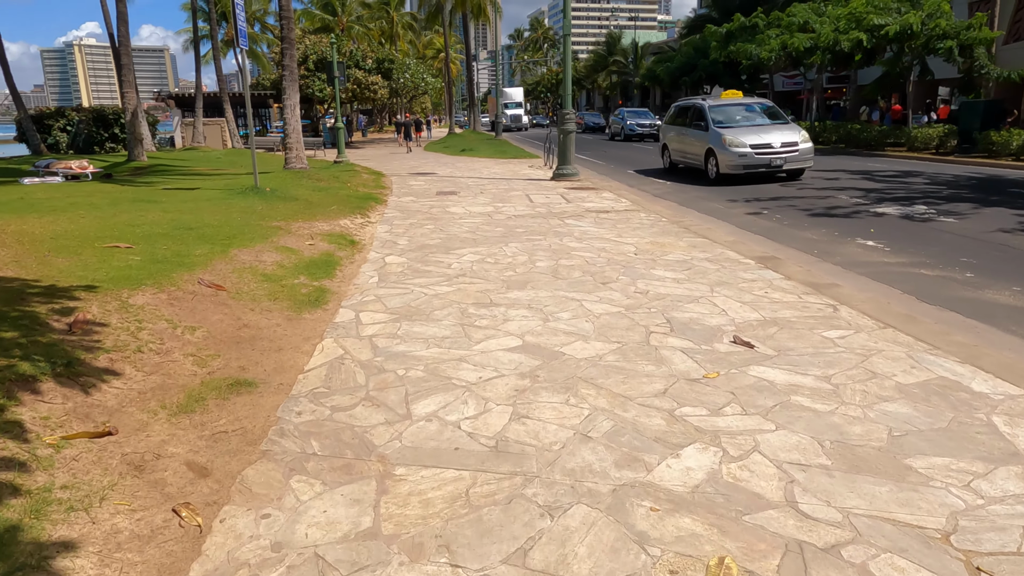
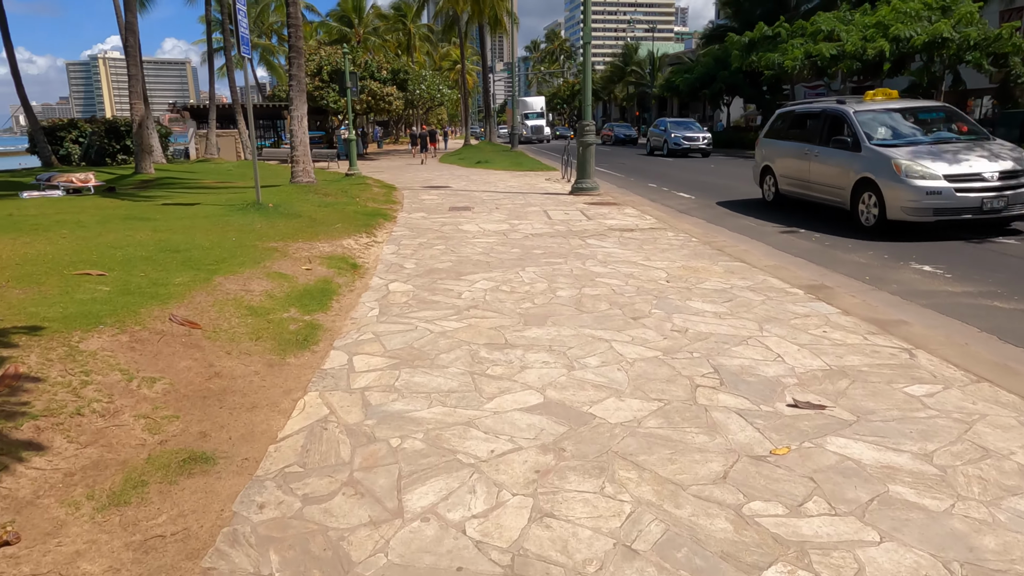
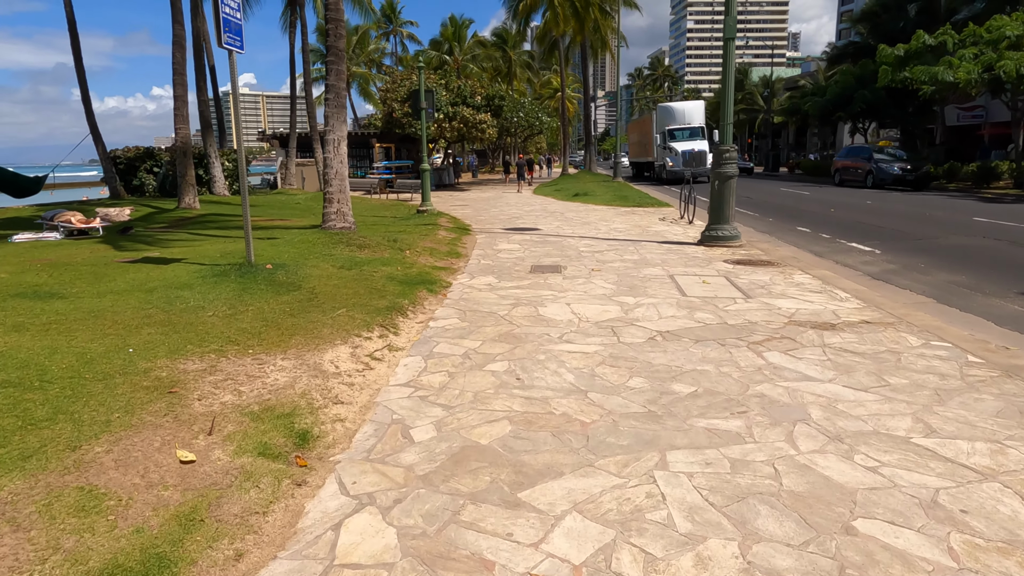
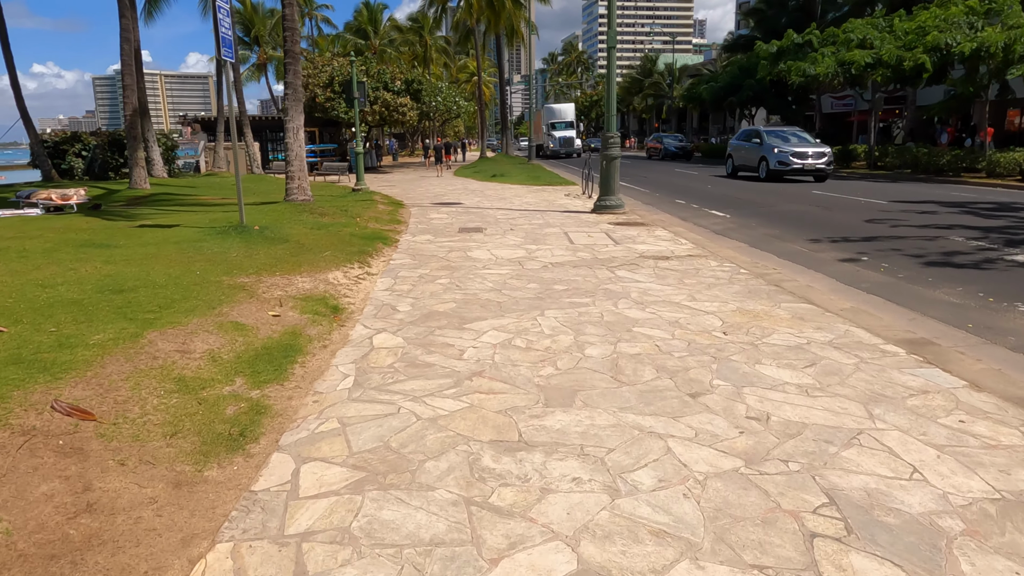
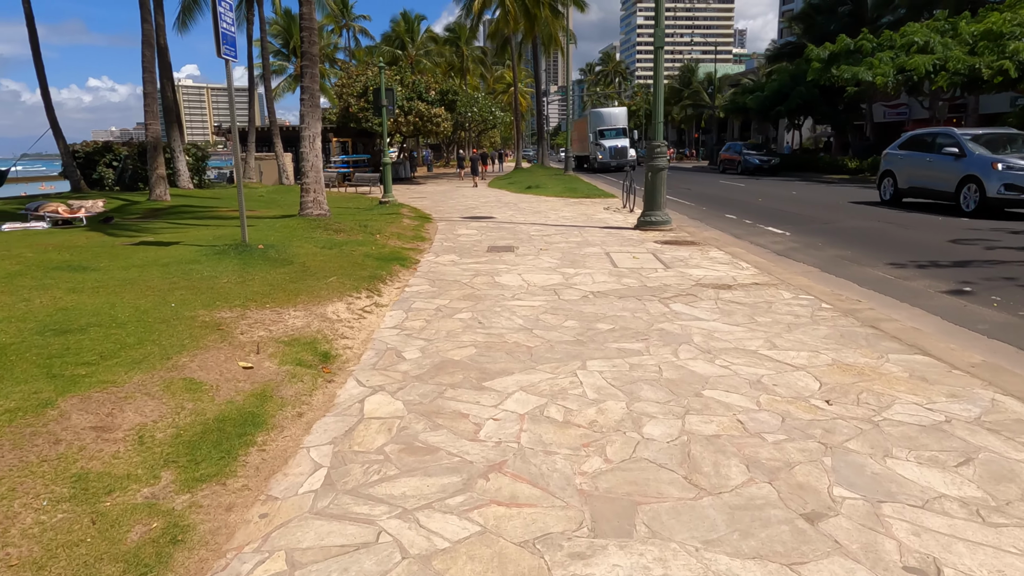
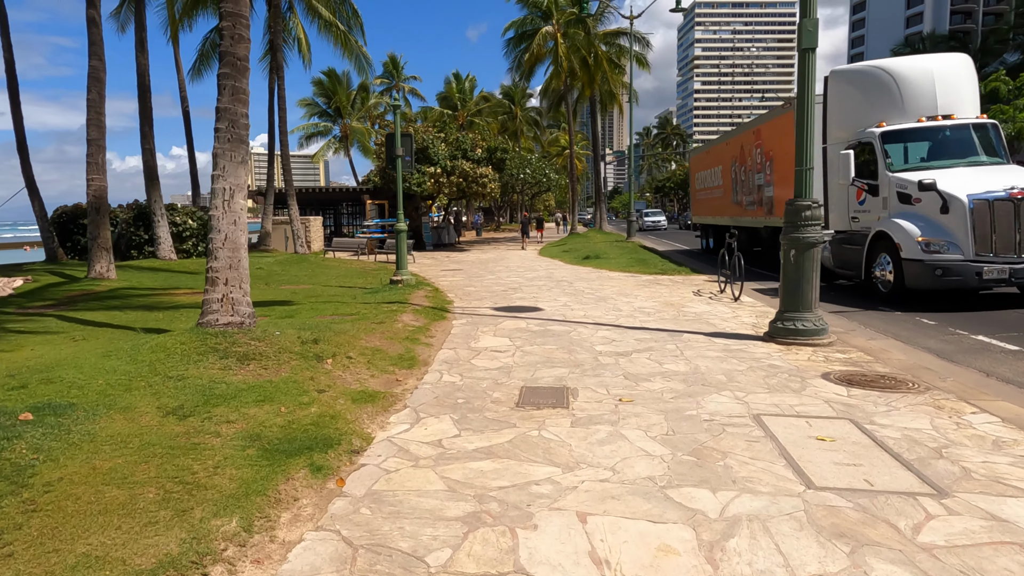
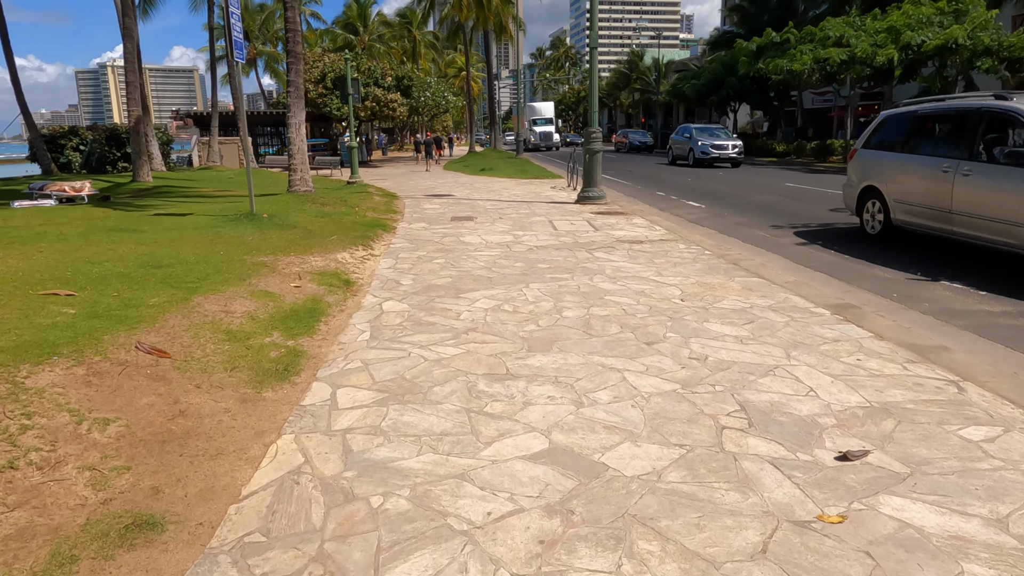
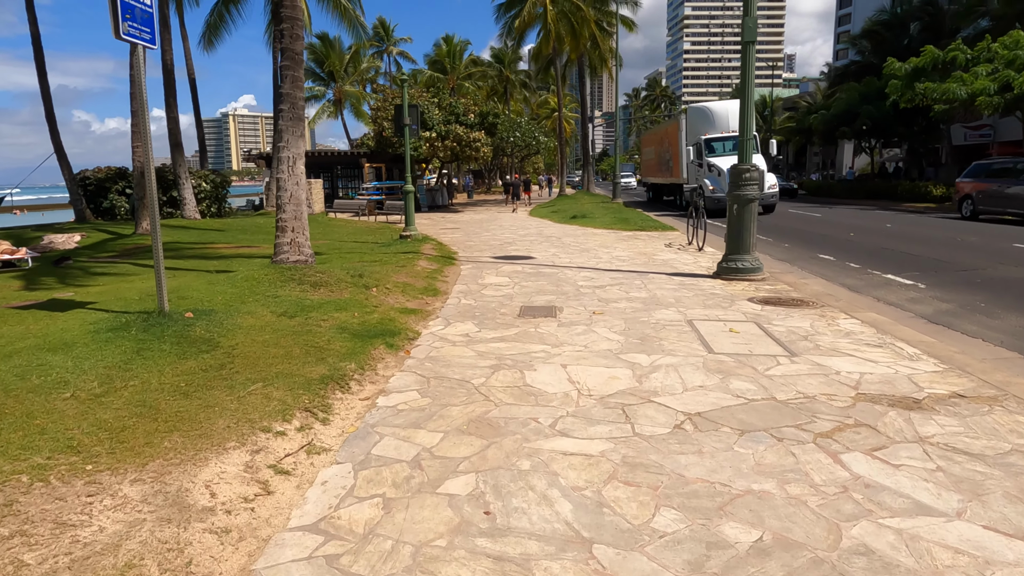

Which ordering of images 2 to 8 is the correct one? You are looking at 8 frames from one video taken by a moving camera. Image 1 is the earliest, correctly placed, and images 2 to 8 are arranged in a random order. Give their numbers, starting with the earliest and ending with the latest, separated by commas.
2, 7, 4, 5, 3, 8, 6
